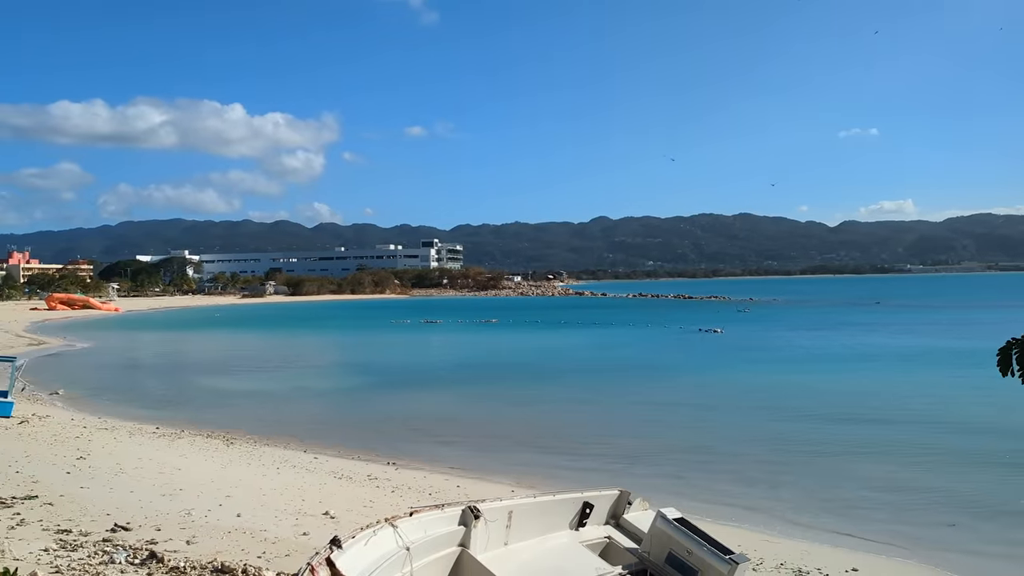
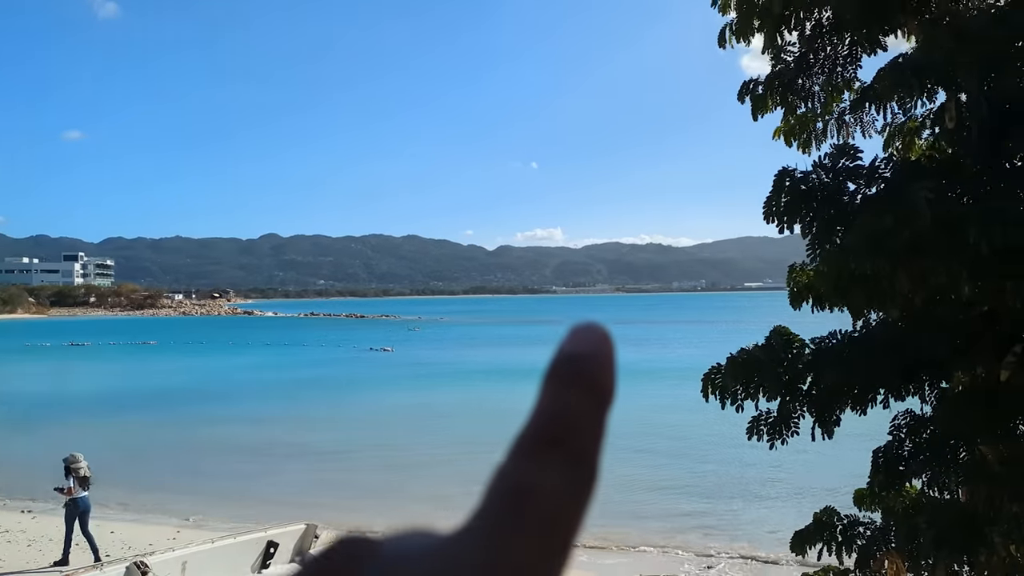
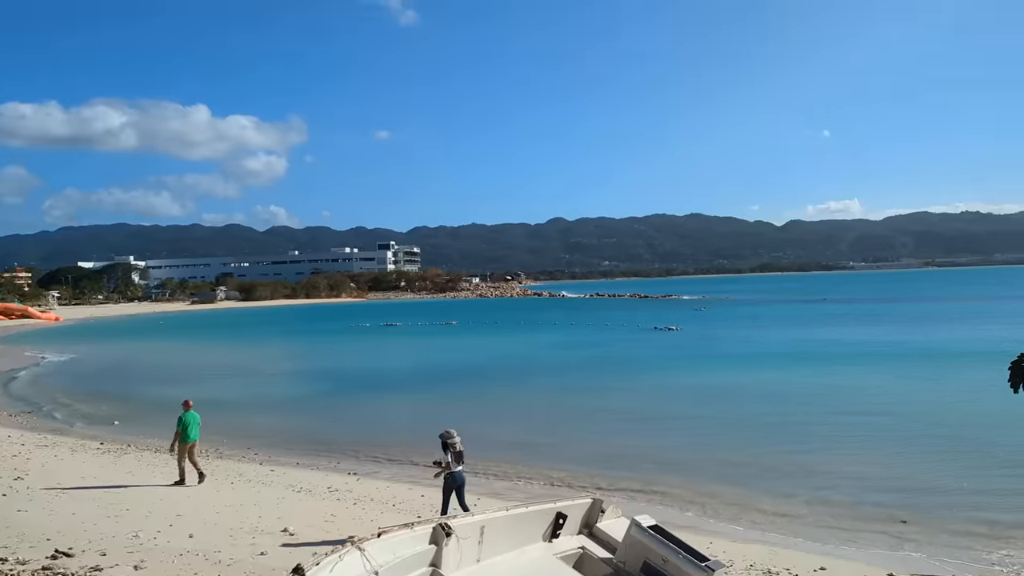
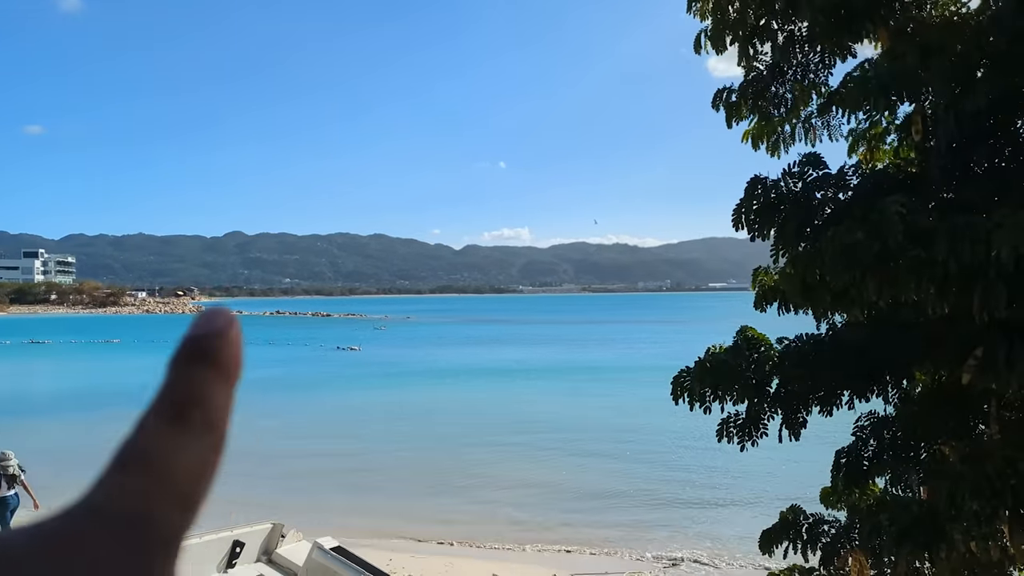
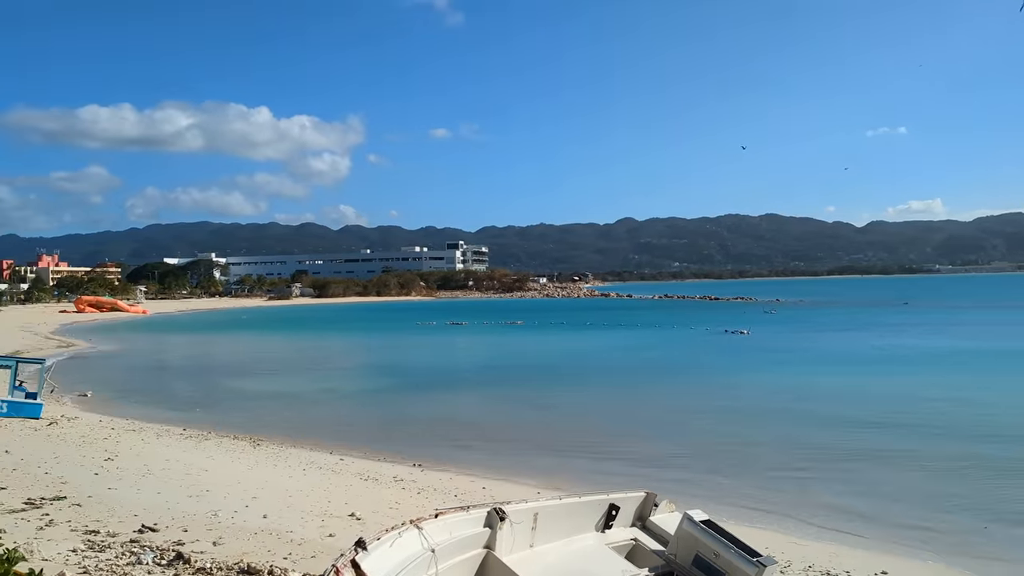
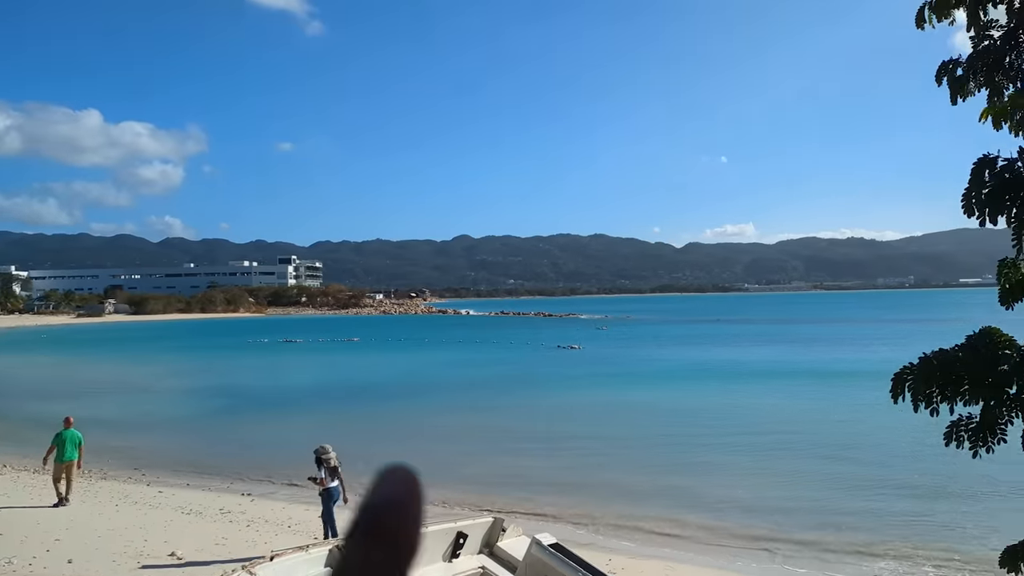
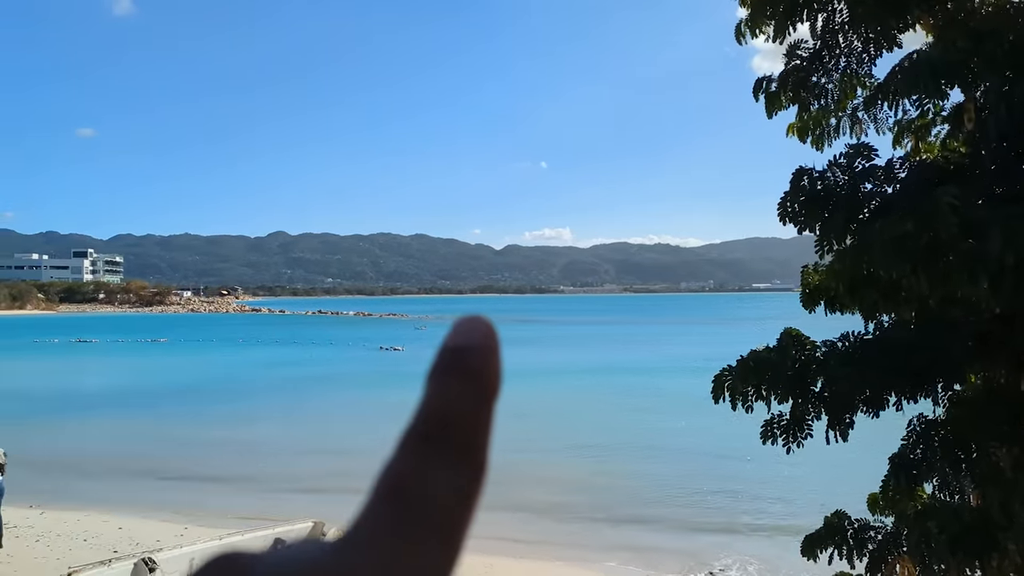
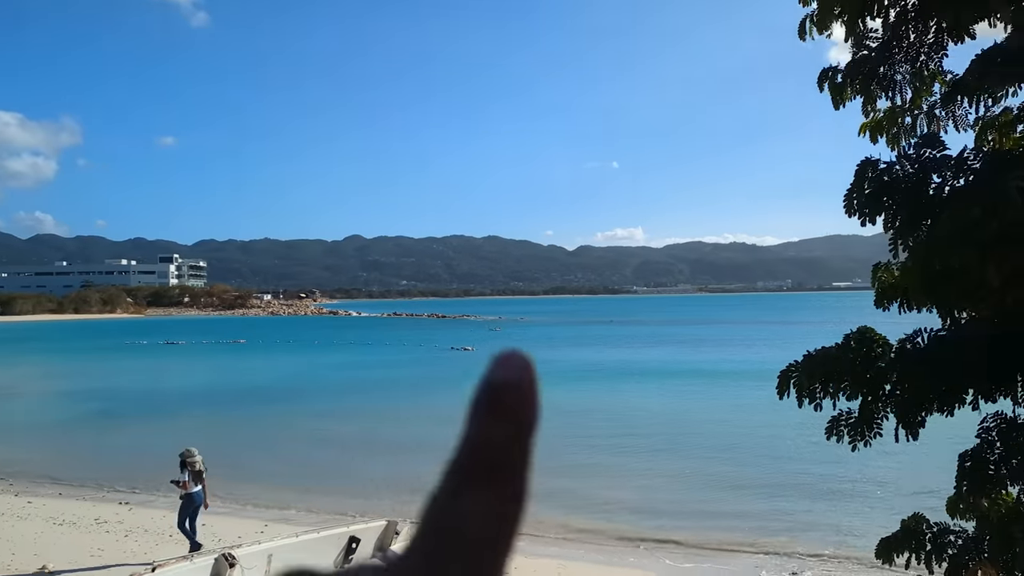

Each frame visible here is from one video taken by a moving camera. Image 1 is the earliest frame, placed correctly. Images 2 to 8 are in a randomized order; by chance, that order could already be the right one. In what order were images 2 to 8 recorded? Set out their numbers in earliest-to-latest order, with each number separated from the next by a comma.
5, 3, 6, 8, 2, 4, 7
